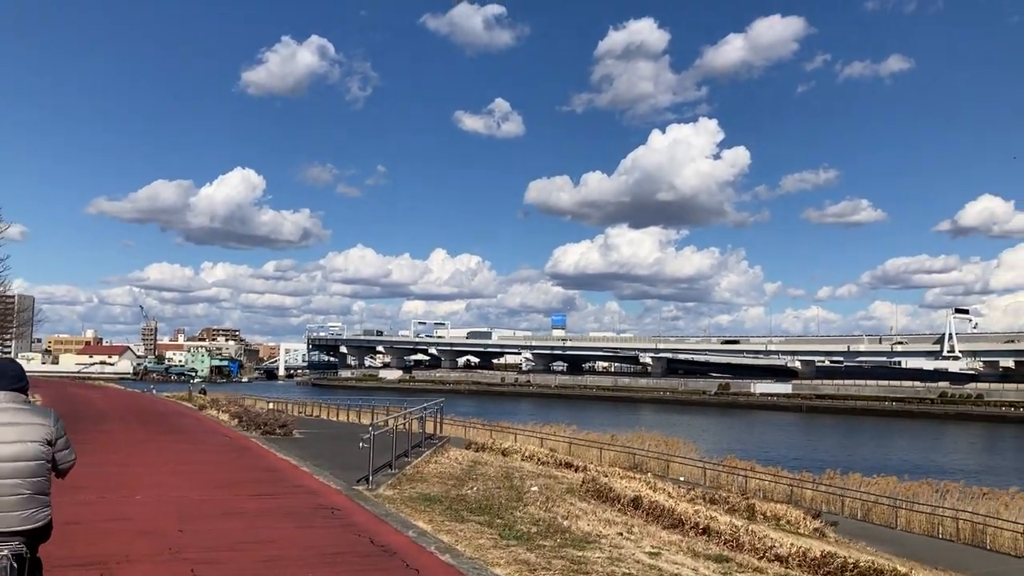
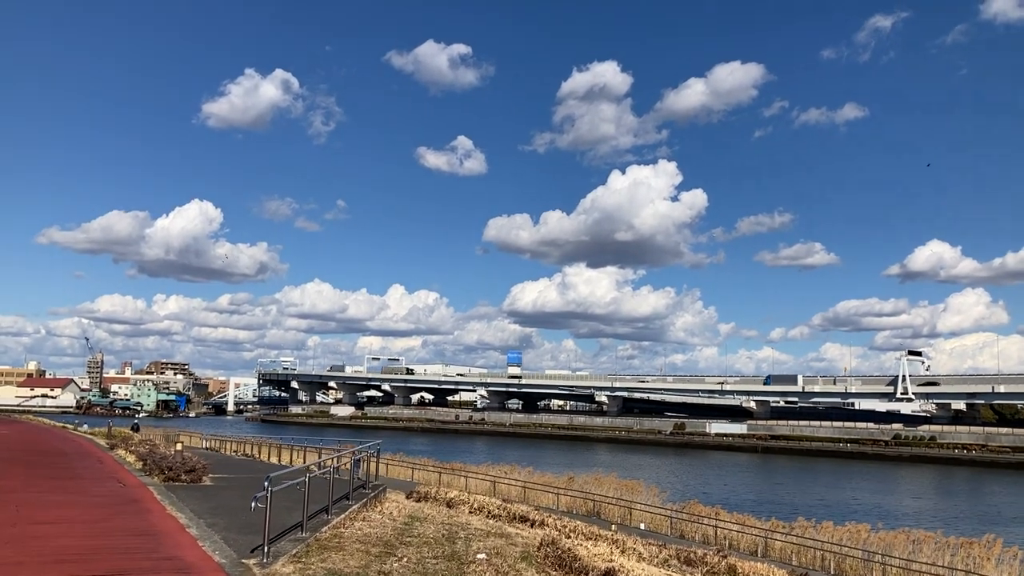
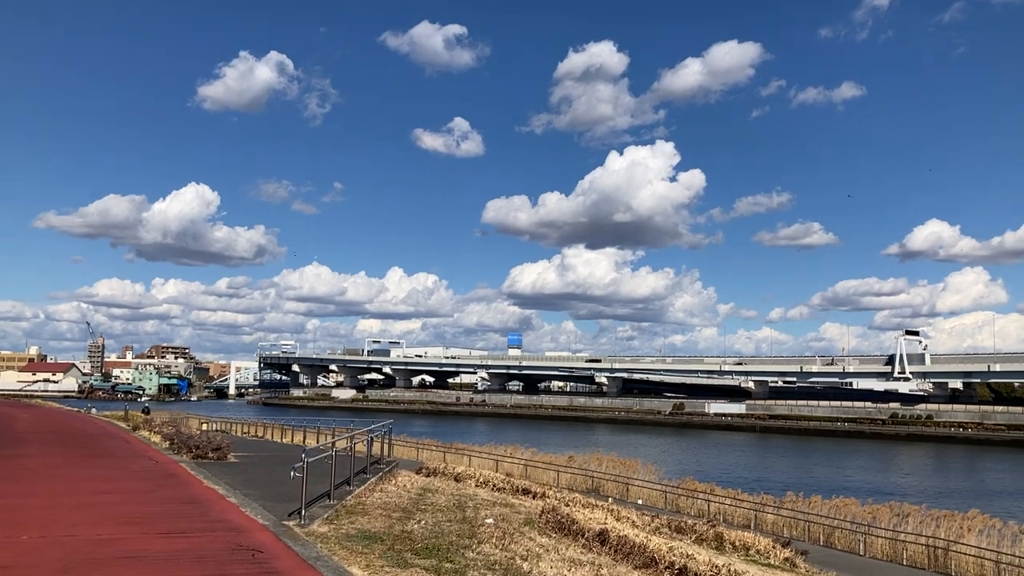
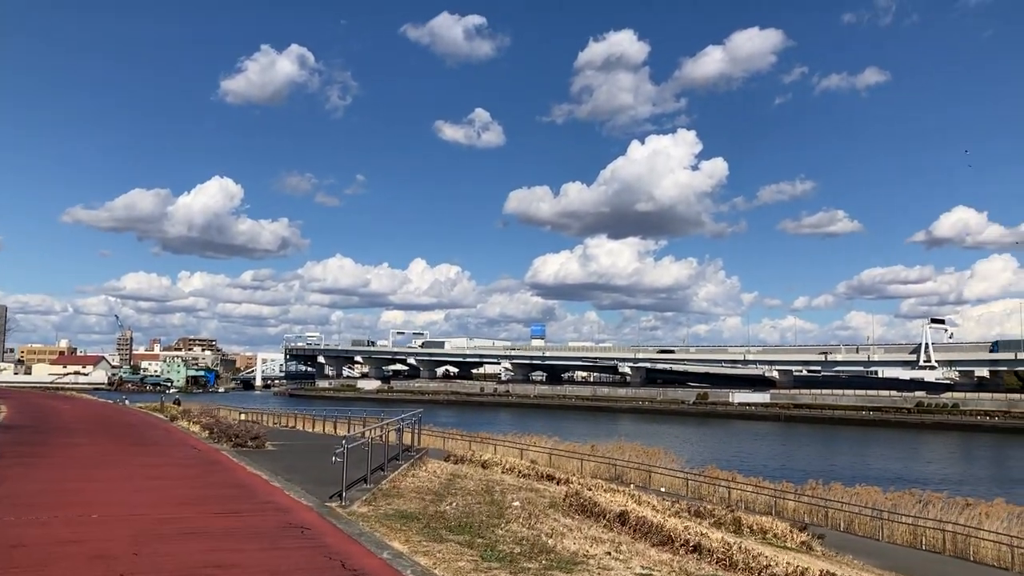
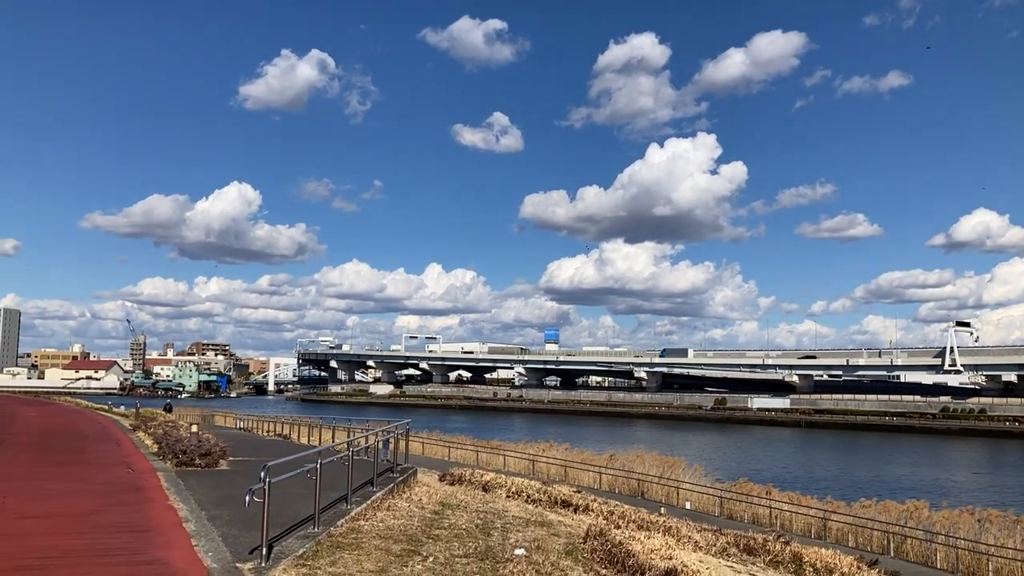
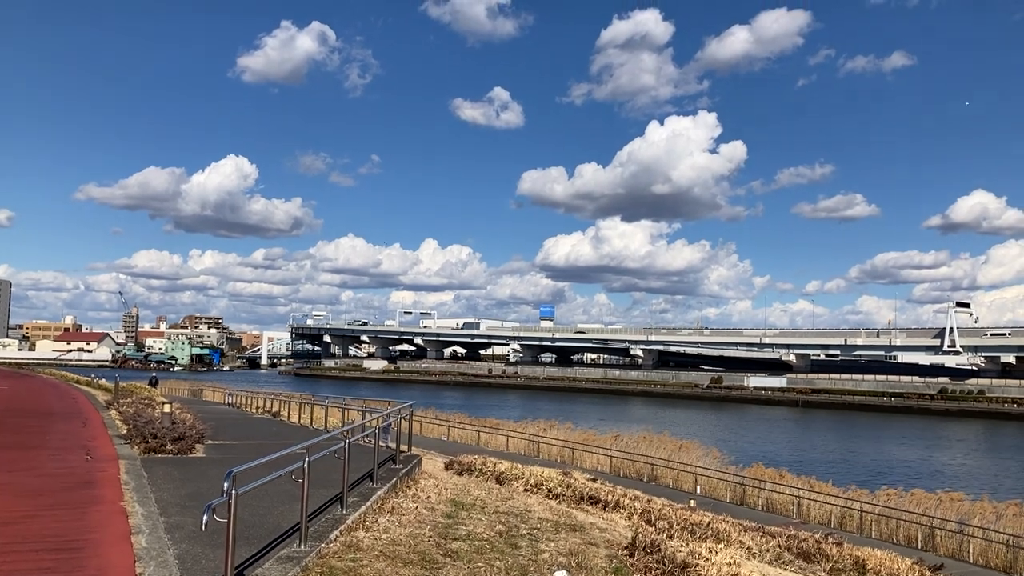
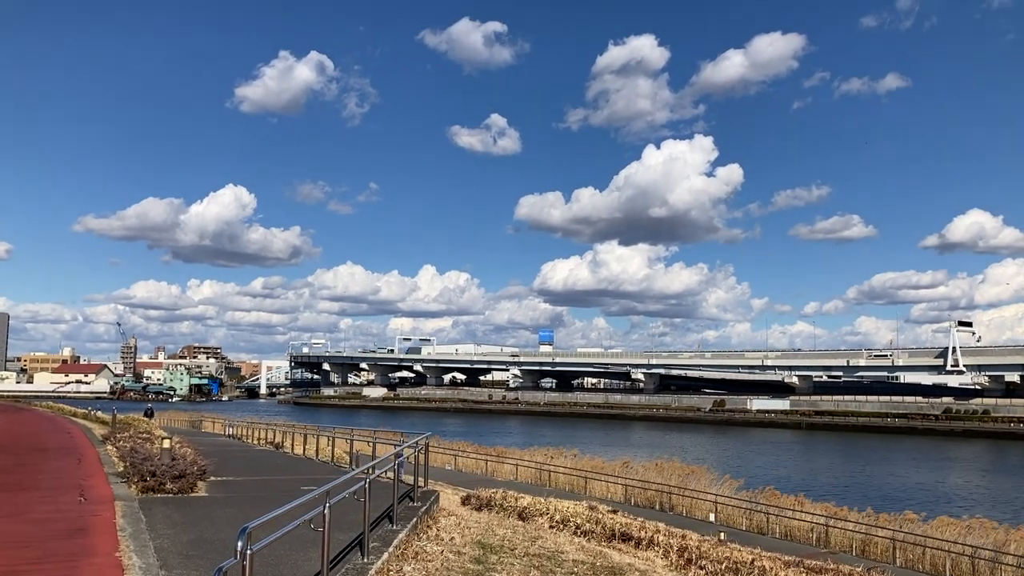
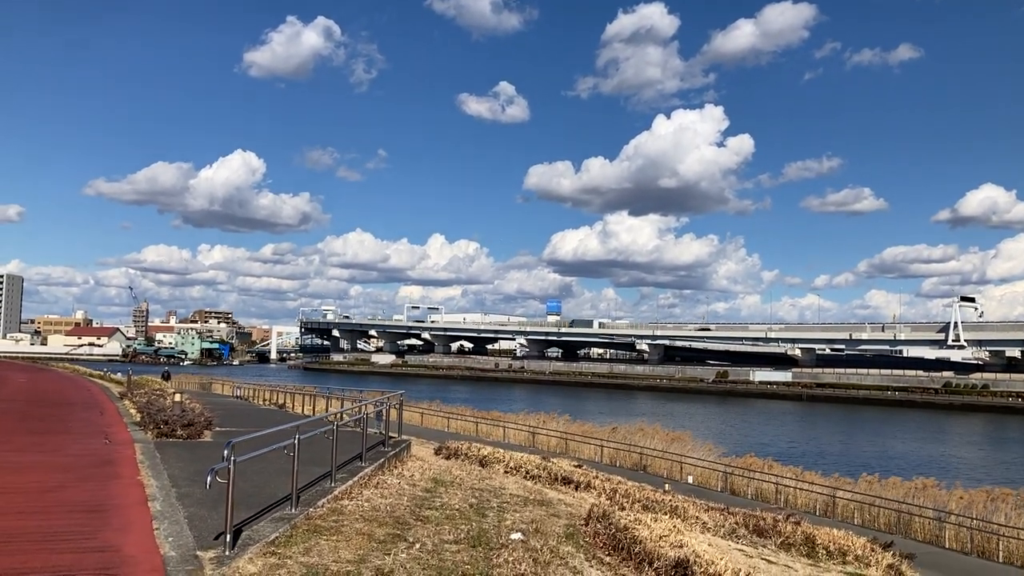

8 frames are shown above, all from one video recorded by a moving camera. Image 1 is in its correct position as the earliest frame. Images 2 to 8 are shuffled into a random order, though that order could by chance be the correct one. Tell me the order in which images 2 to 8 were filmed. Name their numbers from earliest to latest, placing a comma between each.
4, 3, 2, 5, 8, 6, 7
